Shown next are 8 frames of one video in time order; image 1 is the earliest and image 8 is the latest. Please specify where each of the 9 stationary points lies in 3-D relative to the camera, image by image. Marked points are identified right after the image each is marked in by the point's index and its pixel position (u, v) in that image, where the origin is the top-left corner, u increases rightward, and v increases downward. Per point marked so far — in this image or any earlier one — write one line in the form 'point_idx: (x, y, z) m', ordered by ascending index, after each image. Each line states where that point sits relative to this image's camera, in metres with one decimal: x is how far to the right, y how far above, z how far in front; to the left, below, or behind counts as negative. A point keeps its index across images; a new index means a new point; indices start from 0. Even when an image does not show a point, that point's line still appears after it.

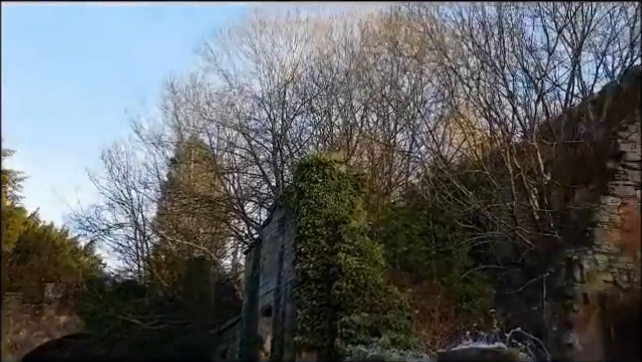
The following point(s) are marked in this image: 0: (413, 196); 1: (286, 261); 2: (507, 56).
0: (+1.7, -0.3, +13.0) m
1: (-0.7, -1.5, +12.9) m
2: (+3.4, +2.3, +12.6) m
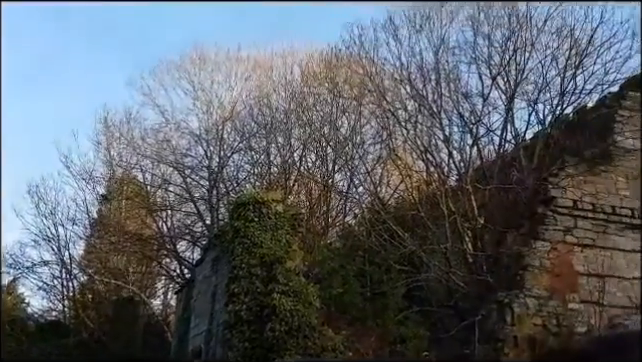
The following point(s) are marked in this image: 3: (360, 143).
0: (+0.5, -1.0, +13.0) m
1: (-1.9, -2.1, +12.5) m
2: (+2.3, +1.5, +12.8) m
3: (+0.9, +0.8, +14.9) m
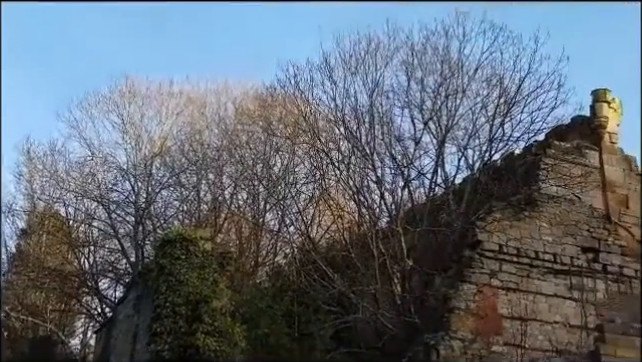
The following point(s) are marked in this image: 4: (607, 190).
0: (-0.8, -1.8, +12.8) m
1: (-3.1, -2.8, +12.1) m
2: (+1.0, +0.7, +13.0) m
3: (-0.6, 0.0, +14.9) m
4: (+4.7, -0.1, +11.3) m
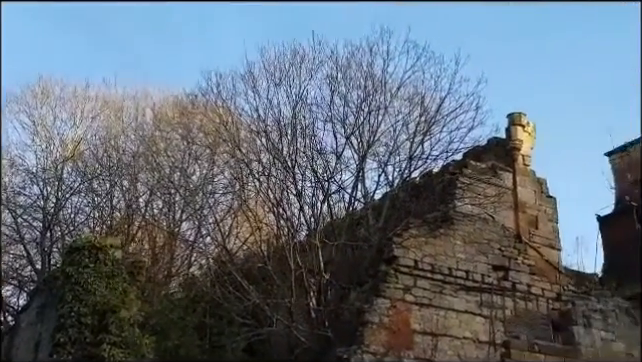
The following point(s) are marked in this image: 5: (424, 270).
0: (-2.3, -1.9, +12.6) m
1: (-4.6, -2.8, +11.6) m
2: (-0.4, +0.5, +13.1) m
3: (-2.3, -0.2, +14.7) m
4: (+3.3, -0.5, +11.8) m
5: (+1.6, -1.4, +10.9) m
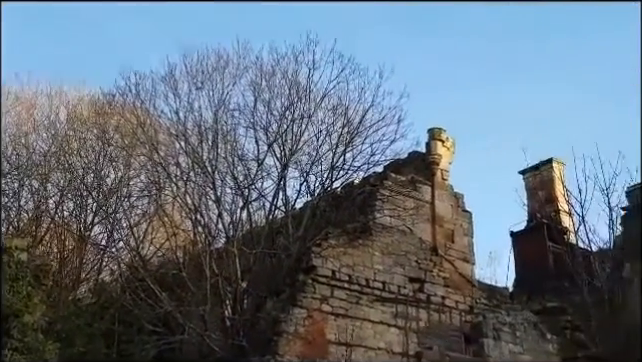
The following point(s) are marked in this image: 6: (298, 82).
0: (-3.8, -1.9, +12.1) m
1: (-6.0, -2.7, +10.8) m
2: (-1.9, +0.4, +12.8) m
3: (-3.9, -0.3, +14.3) m
4: (+2.0, -0.7, +12.0) m
5: (+0.3, -1.6, +10.9) m
6: (-0.5, +1.9, +13.2) m
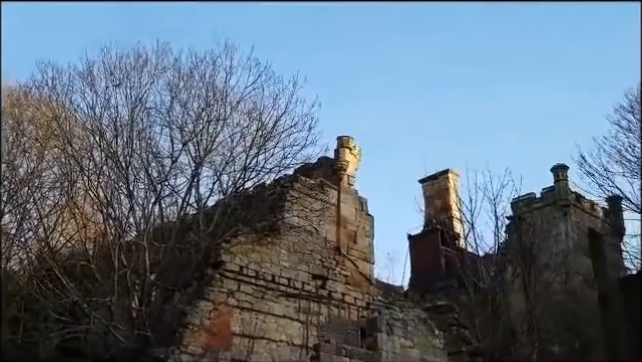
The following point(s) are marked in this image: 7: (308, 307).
0: (-5.4, -1.7, +12.1) m
1: (-7.4, -2.4, +10.5) m
2: (-3.5, +0.5, +13.1) m
3: (-5.8, -0.1, +14.3) m
4: (+0.4, -0.8, +12.7) m
5: (-1.2, -1.5, +11.4) m
6: (-2.1, +1.9, +13.7) m
7: (-0.2, -2.1, +11.8) m
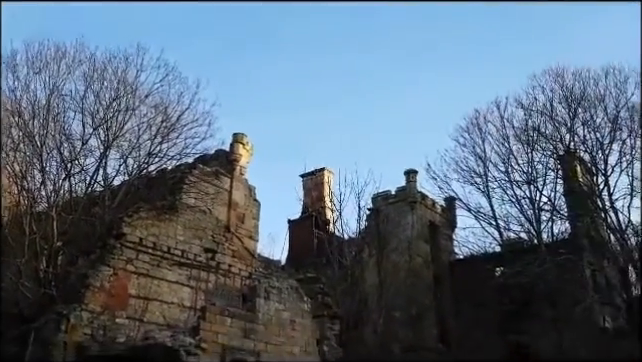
0: (-7.5, -1.1, +13.2) m
1: (-9.3, -1.6, +11.3) m
2: (-5.7, +1.0, +14.6) m
3: (-8.1, +0.6, +15.3) m
4: (-1.9, -0.6, +14.8) m
5: (-3.3, -1.2, +13.3) m
6: (-4.3, +2.2, +15.4) m
7: (-2.4, -1.9, +13.8) m
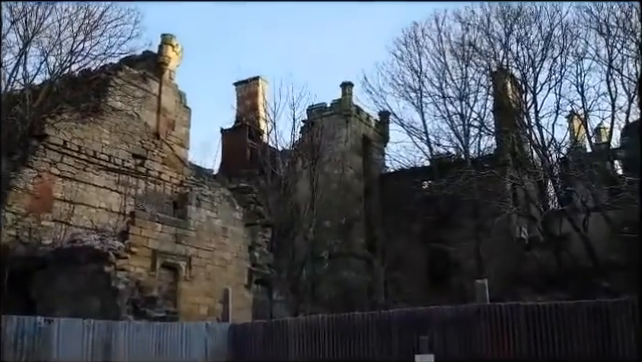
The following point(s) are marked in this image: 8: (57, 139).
0: (-8.7, +0.8, +12.3) m
1: (-10.3, +0.3, +10.2) m
2: (-7.0, +3.0, +13.7) m
3: (-9.5, +2.7, +14.1) m
4: (-3.3, +1.3, +14.5) m
5: (-4.5, +0.6, +12.8) m
6: (-5.6, +4.3, +14.5) m
7: (-3.8, 0.0, +13.5) m
8: (-4.7, +0.8, +12.7) m
